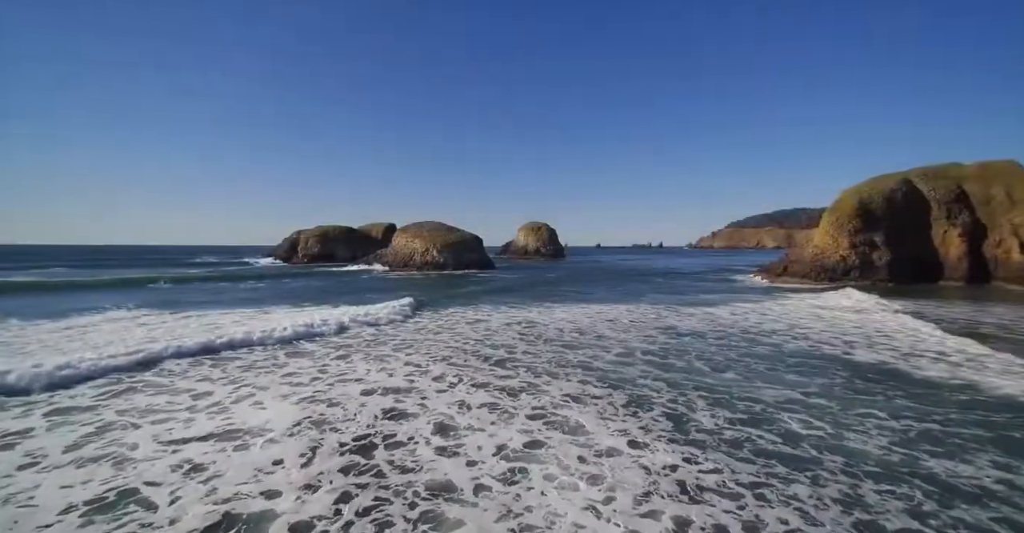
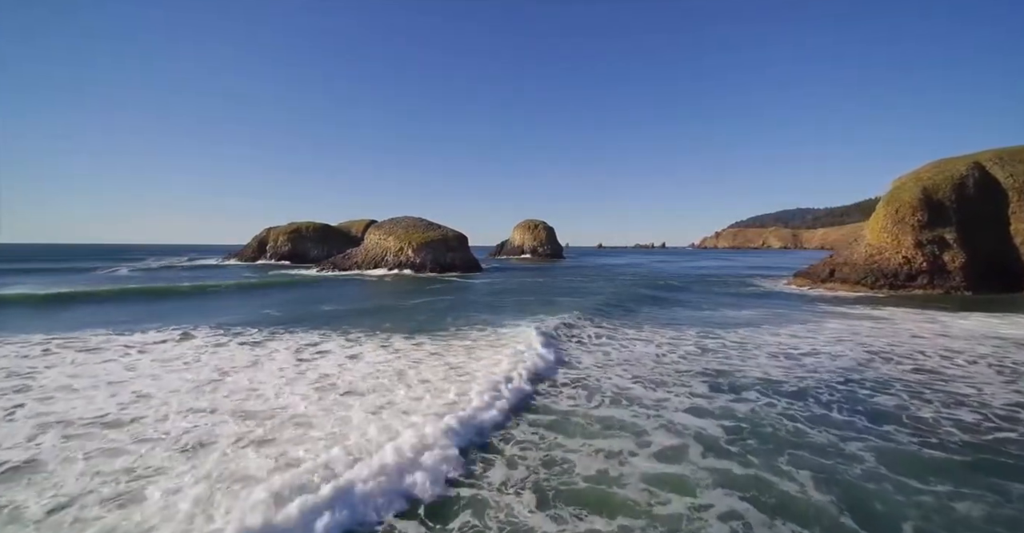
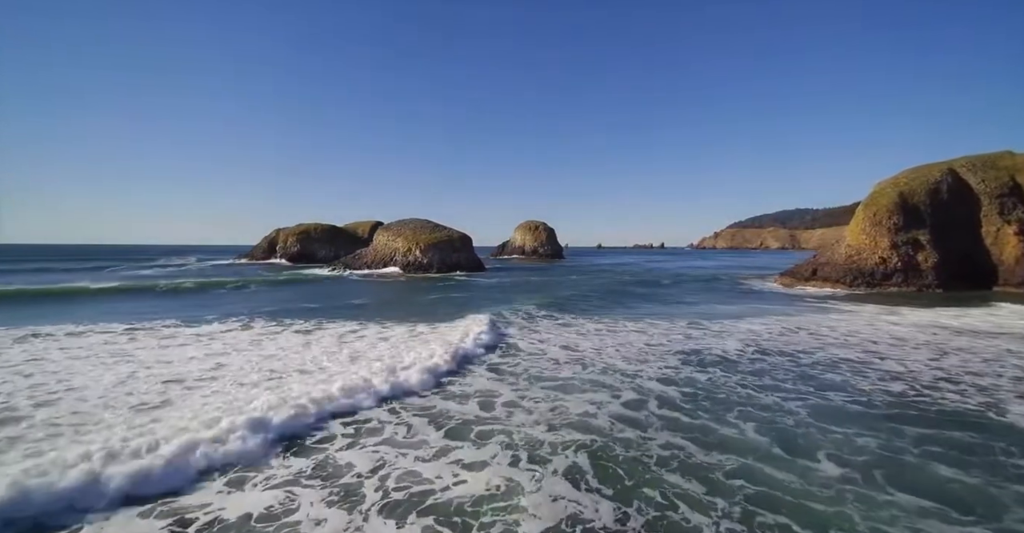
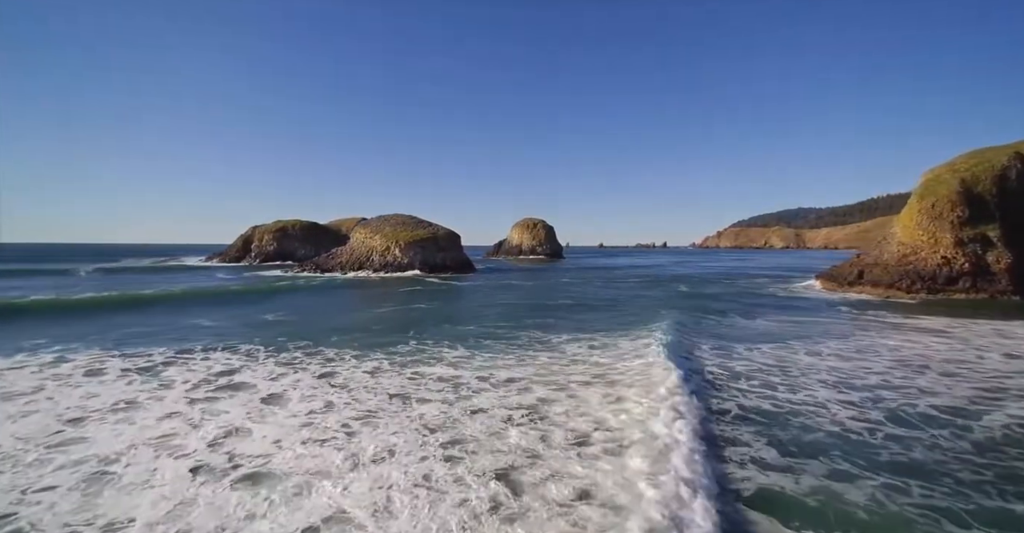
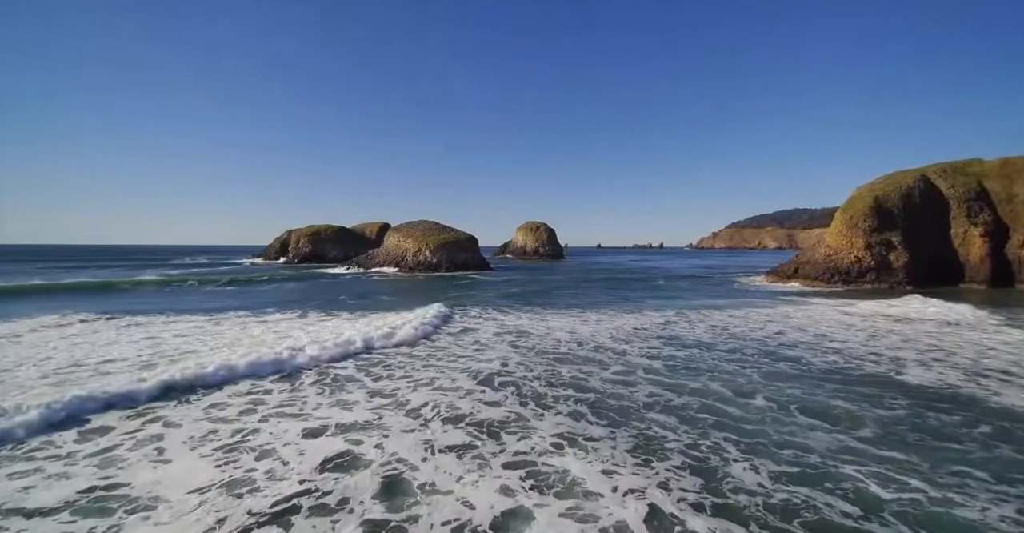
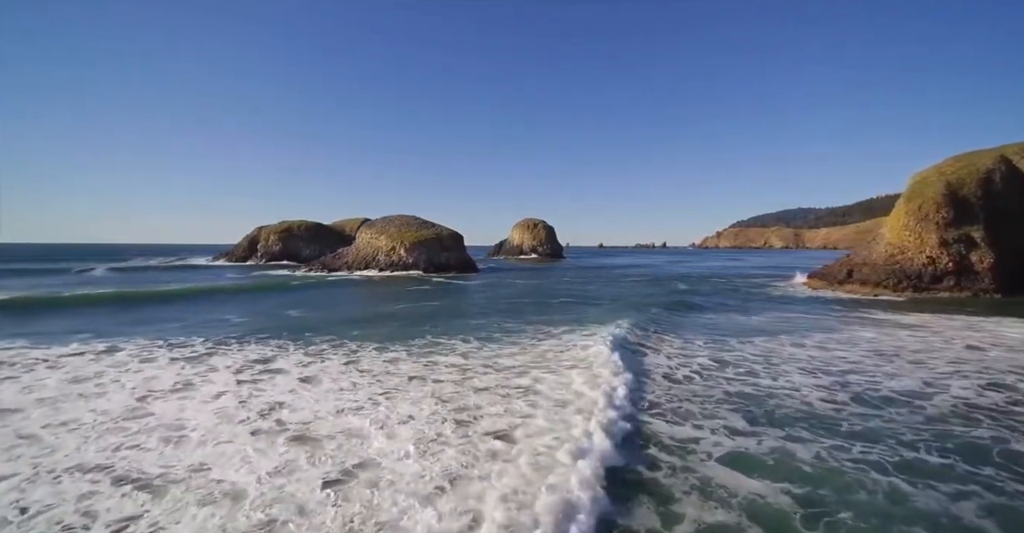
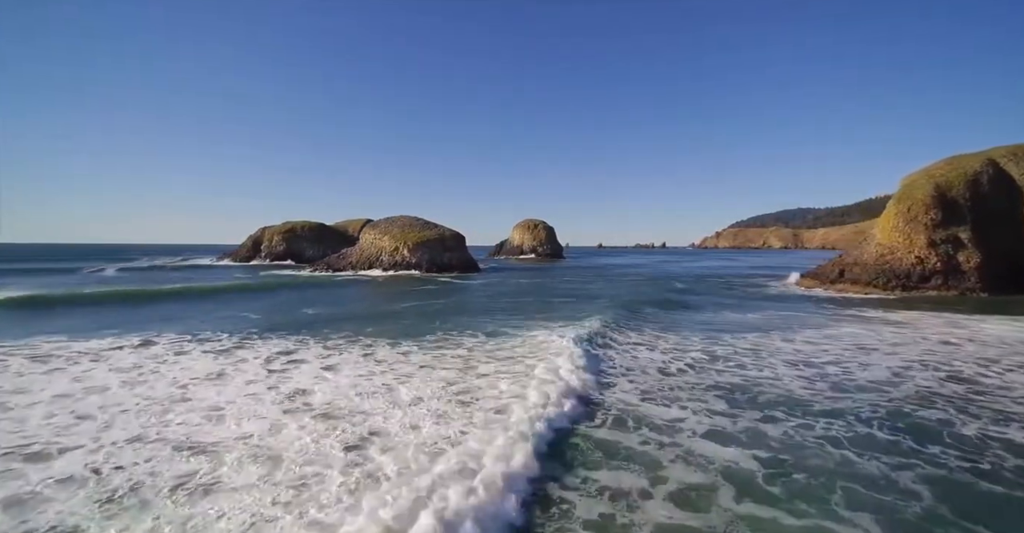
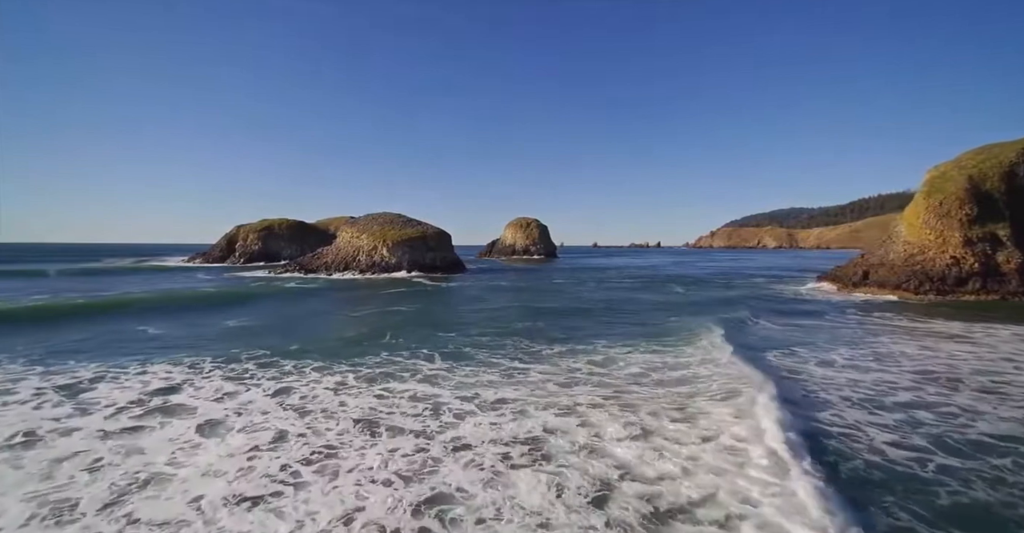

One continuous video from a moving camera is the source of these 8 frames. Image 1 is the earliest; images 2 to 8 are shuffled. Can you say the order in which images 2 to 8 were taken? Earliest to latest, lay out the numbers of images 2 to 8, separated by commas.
5, 3, 2, 7, 6, 4, 8
